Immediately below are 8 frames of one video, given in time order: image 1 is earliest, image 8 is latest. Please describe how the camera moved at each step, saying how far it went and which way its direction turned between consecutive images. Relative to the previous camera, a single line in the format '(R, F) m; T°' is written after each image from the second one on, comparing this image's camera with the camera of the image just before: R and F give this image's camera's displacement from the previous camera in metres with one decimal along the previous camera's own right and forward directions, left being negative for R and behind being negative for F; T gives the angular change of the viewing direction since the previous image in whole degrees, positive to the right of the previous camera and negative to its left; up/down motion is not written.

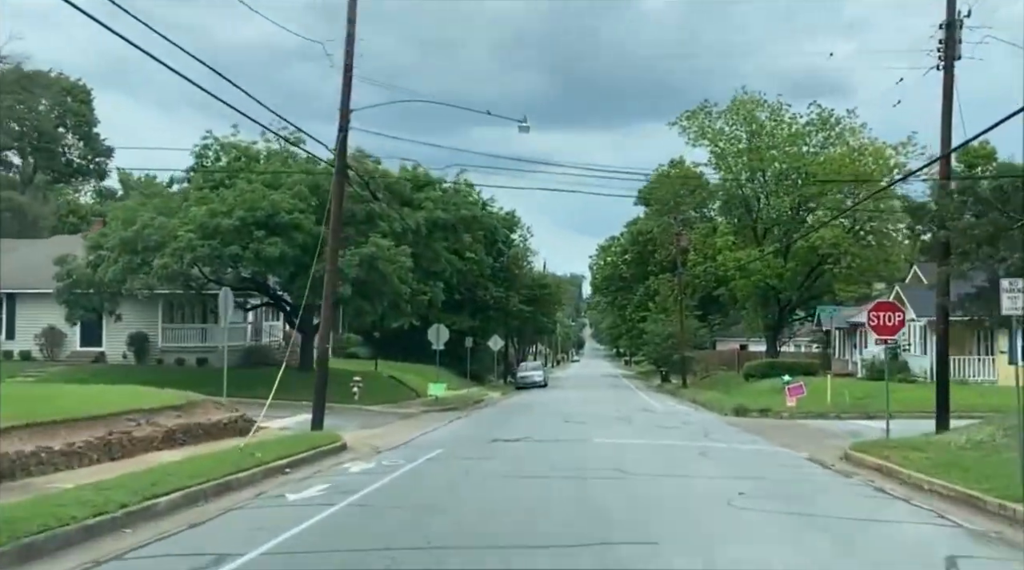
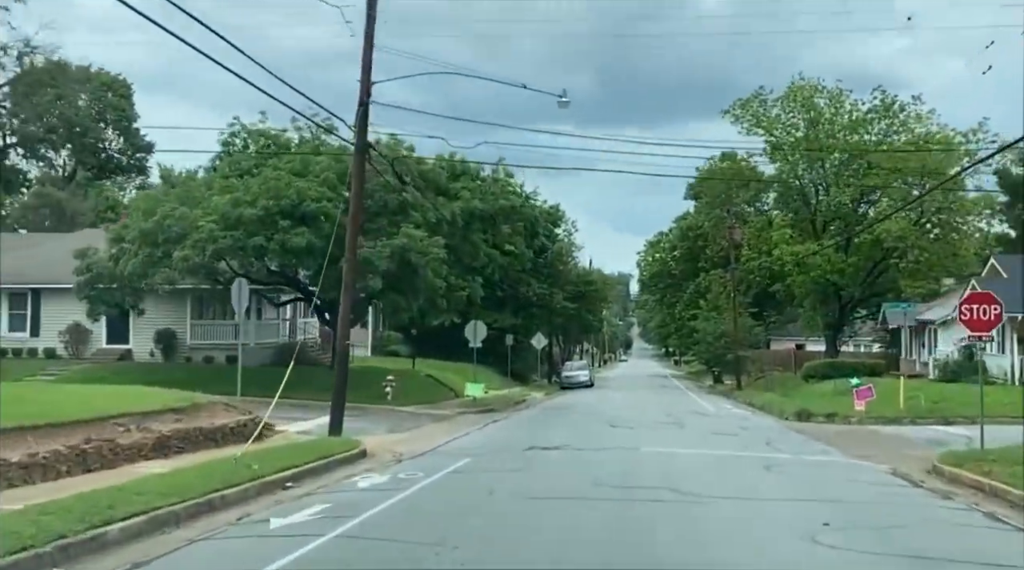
(+0.2, +2.3) m; -3°
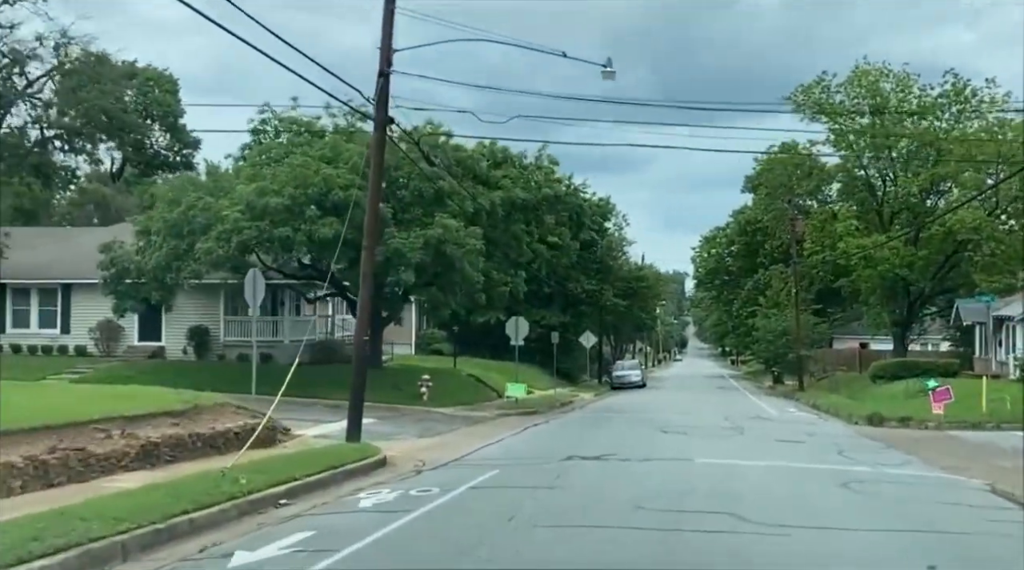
(+0.3, +2.1) m; -3°
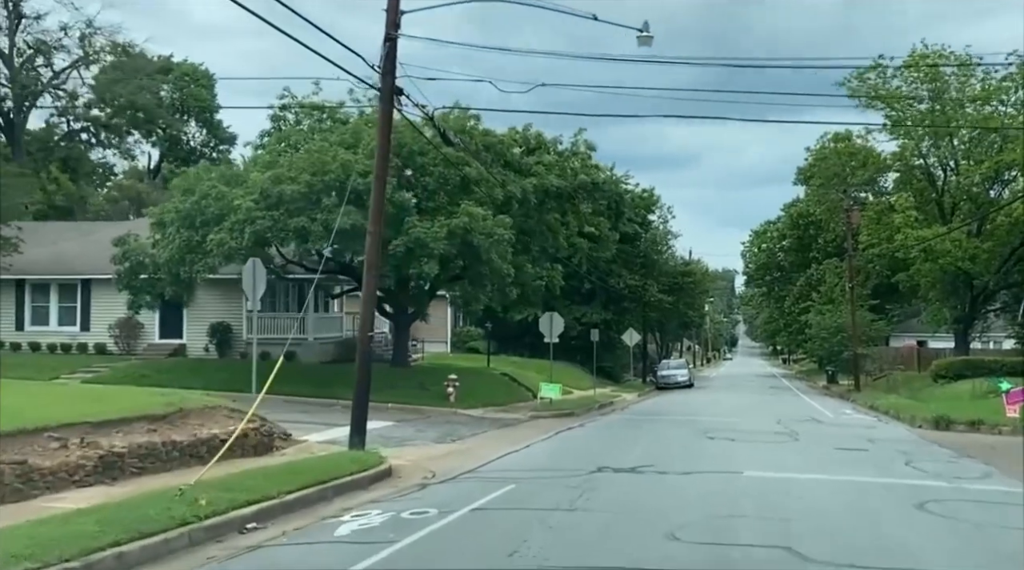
(+0.4, +2.0) m; -3°
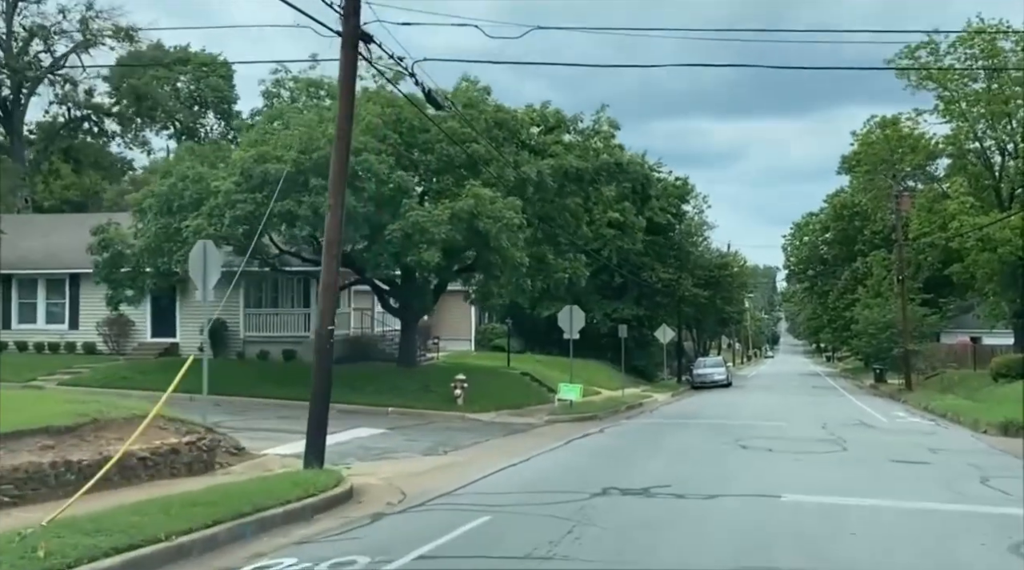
(+0.7, +2.9) m; -2°
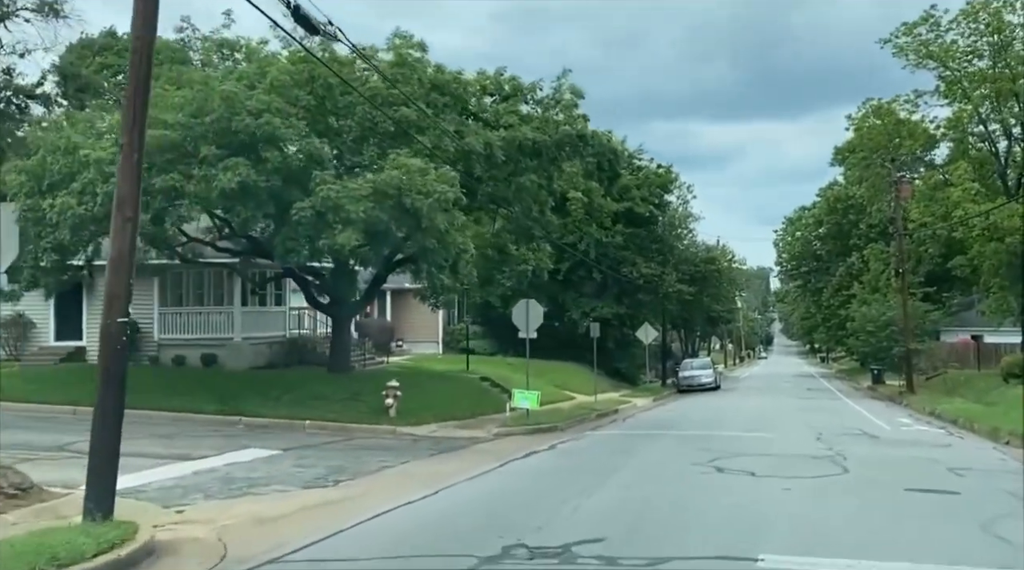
(+1.1, +3.9) m; 0°
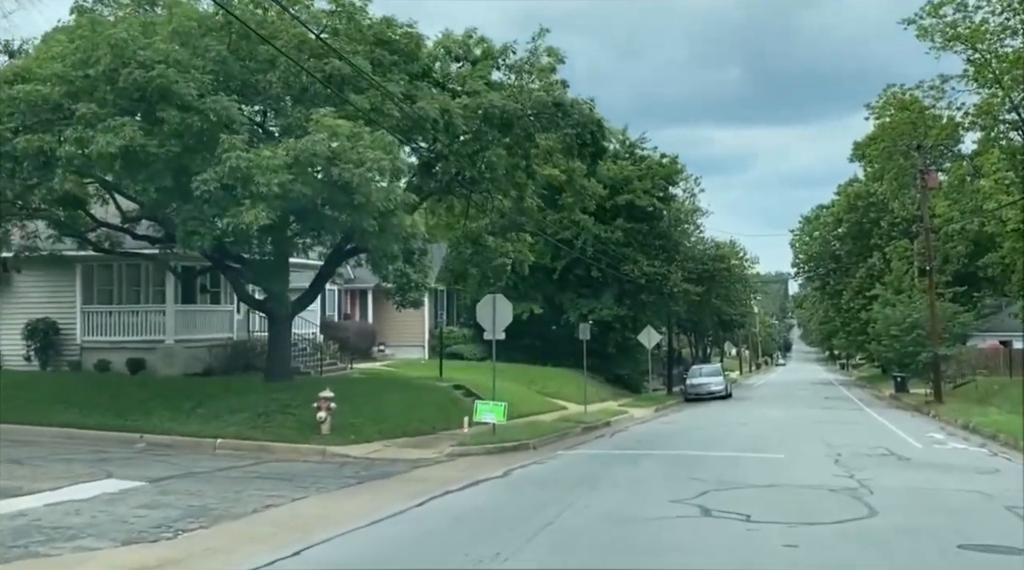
(+1.1, +3.7) m; -1°
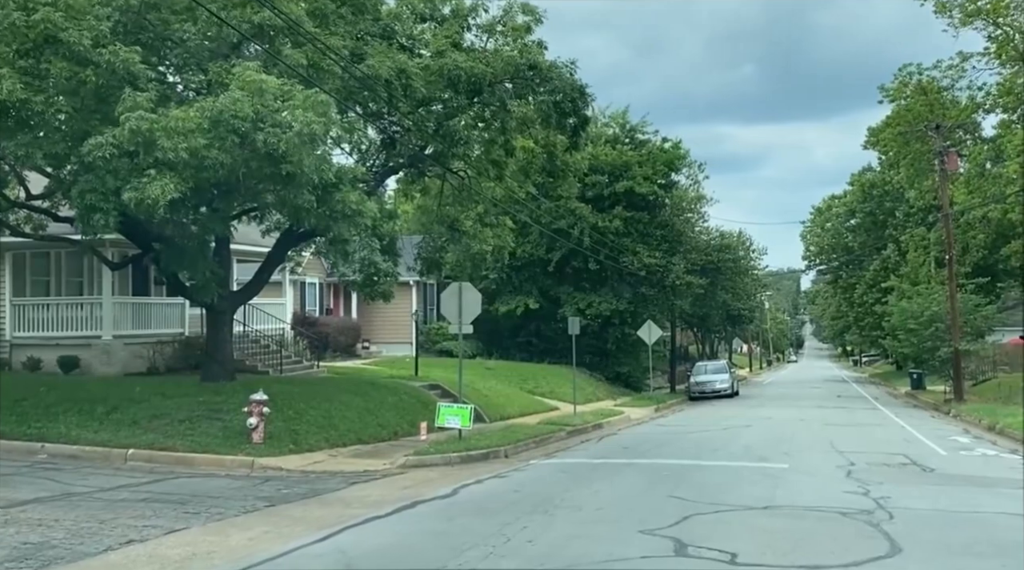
(+0.8, +2.5) m; -1°
